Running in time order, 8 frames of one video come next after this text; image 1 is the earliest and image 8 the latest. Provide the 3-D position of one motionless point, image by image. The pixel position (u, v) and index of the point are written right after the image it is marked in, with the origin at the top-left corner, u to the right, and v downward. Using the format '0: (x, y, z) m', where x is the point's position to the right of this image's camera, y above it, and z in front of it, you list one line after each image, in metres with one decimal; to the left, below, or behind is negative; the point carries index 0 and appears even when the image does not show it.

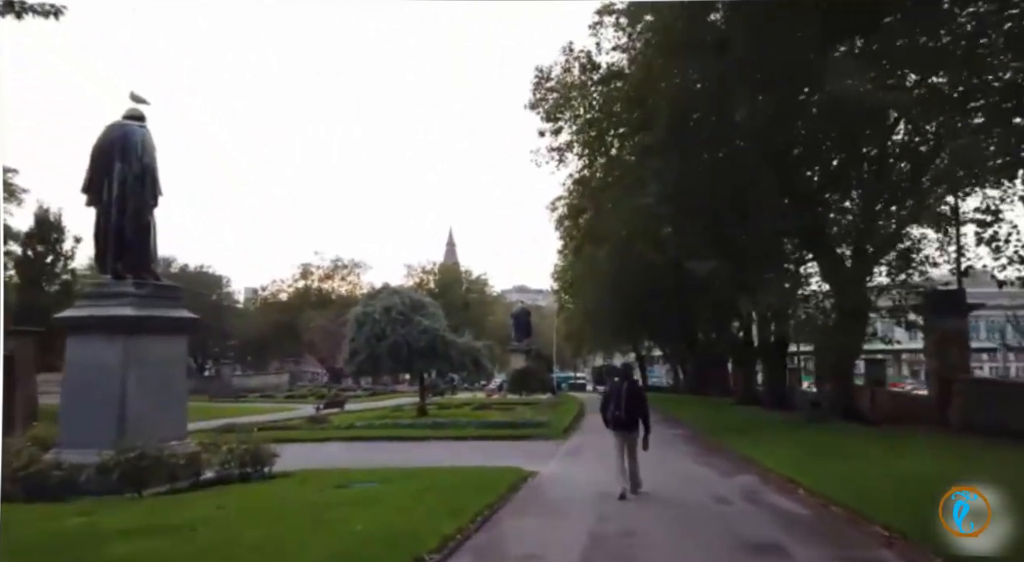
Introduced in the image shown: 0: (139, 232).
0: (-5.8, +0.8, +12.4) m
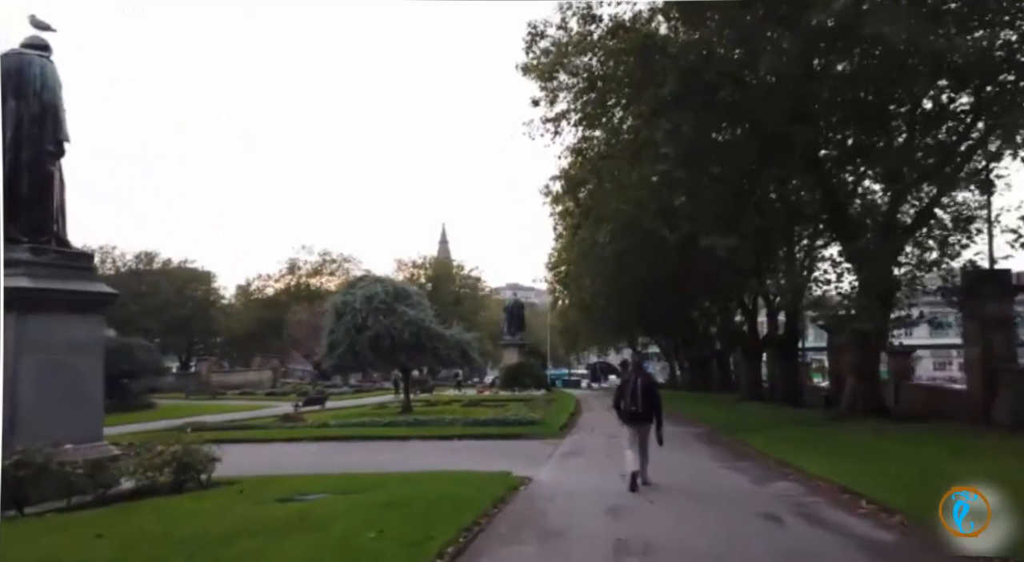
0: (-5.9, +1.2, +10.1) m
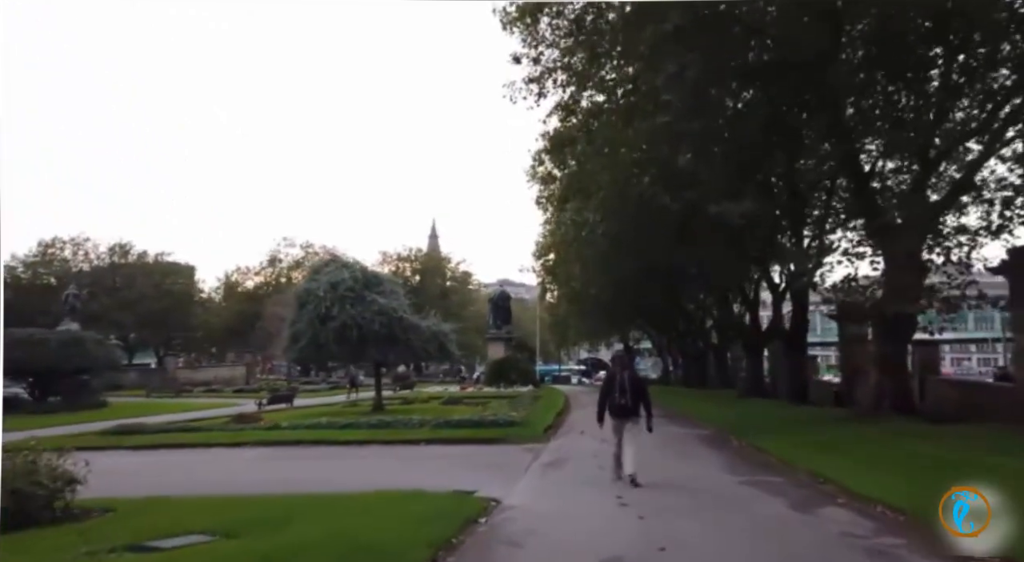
0: (-6.3, +1.6, +7.3) m
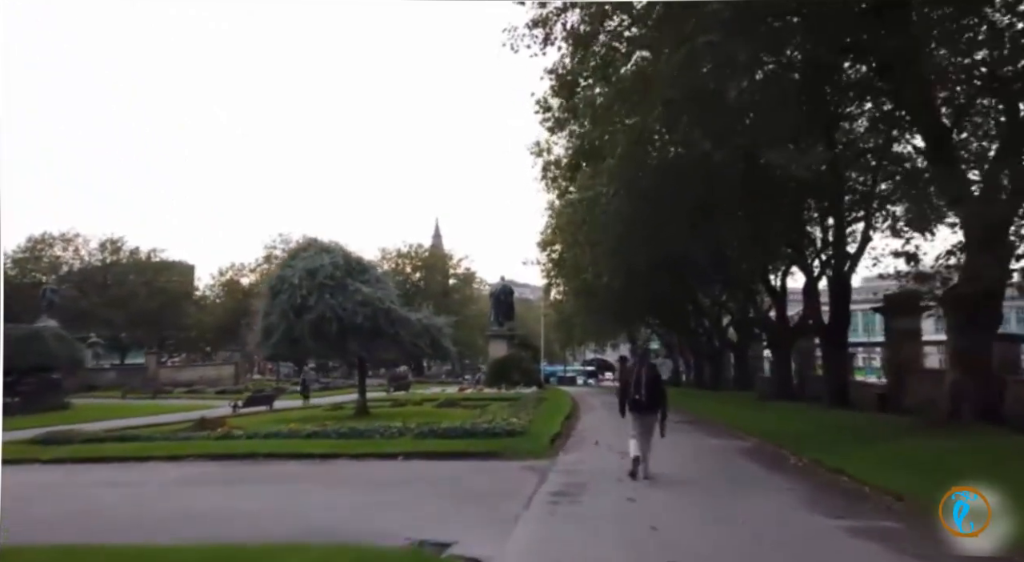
0: (-6.4, +2.0, +4.3) m
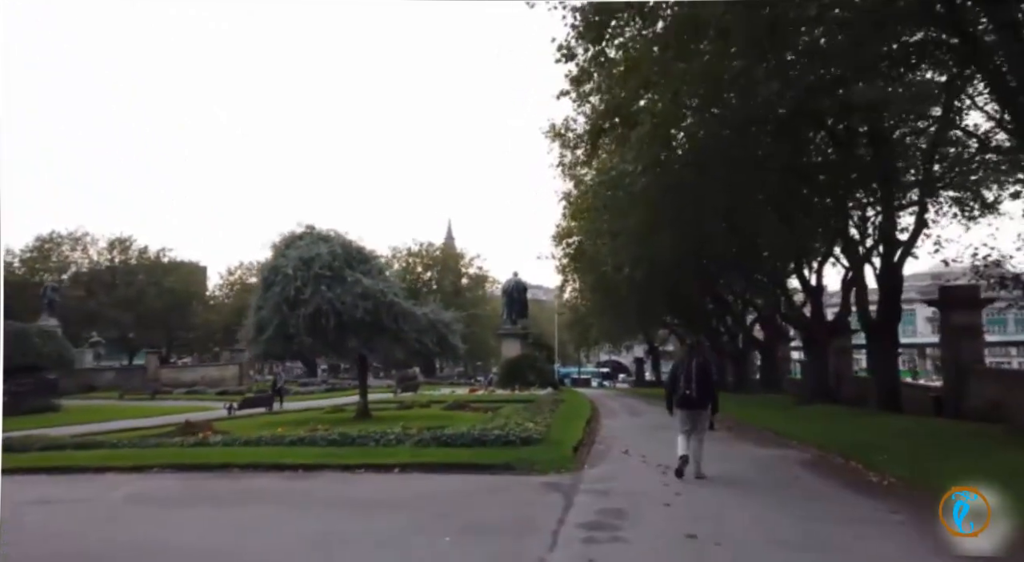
0: (-6.3, +2.3, +2.4) m
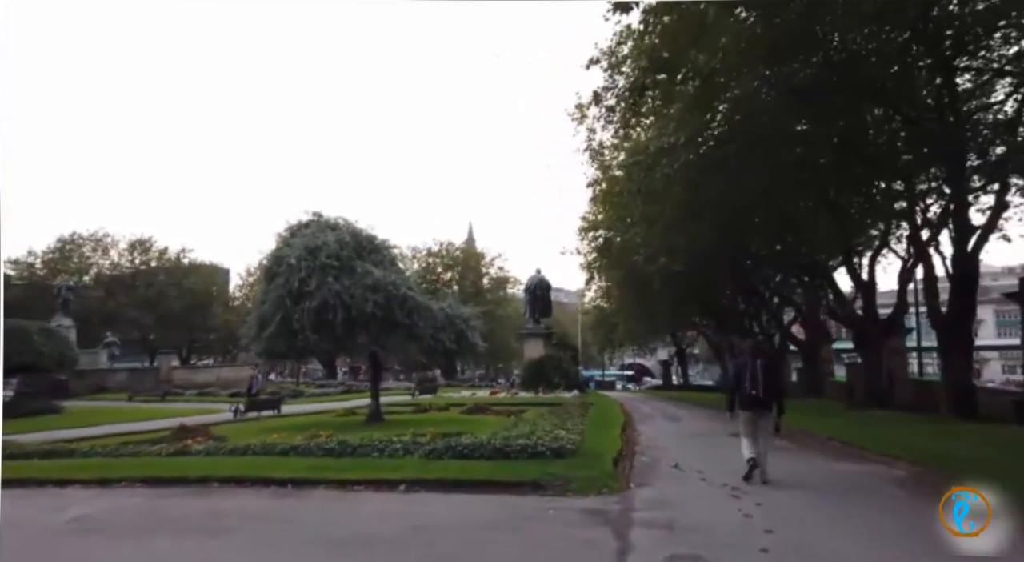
0: (-6.2, +2.6, +0.8) m
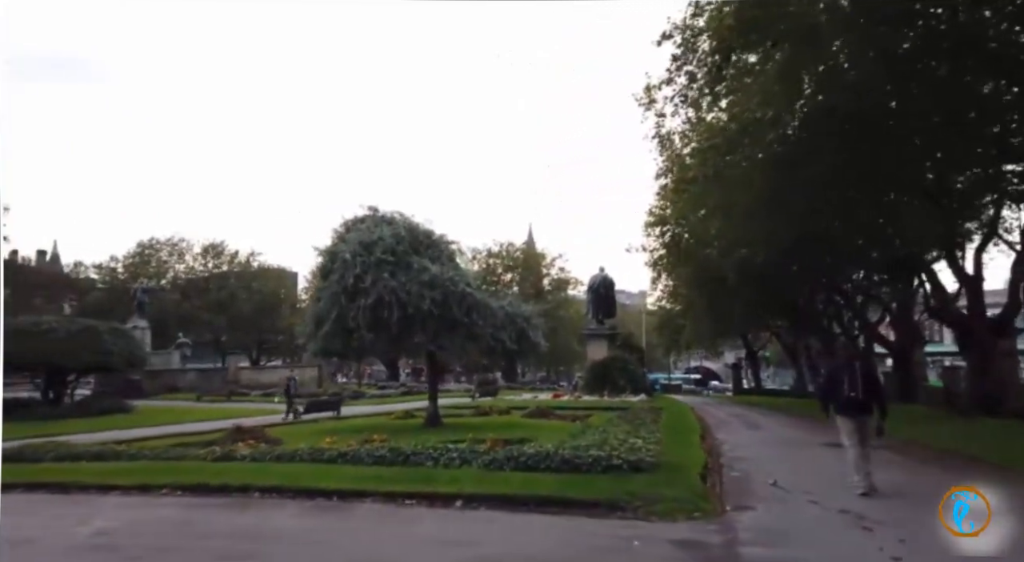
0: (-6.2, +2.7, +0.1) m
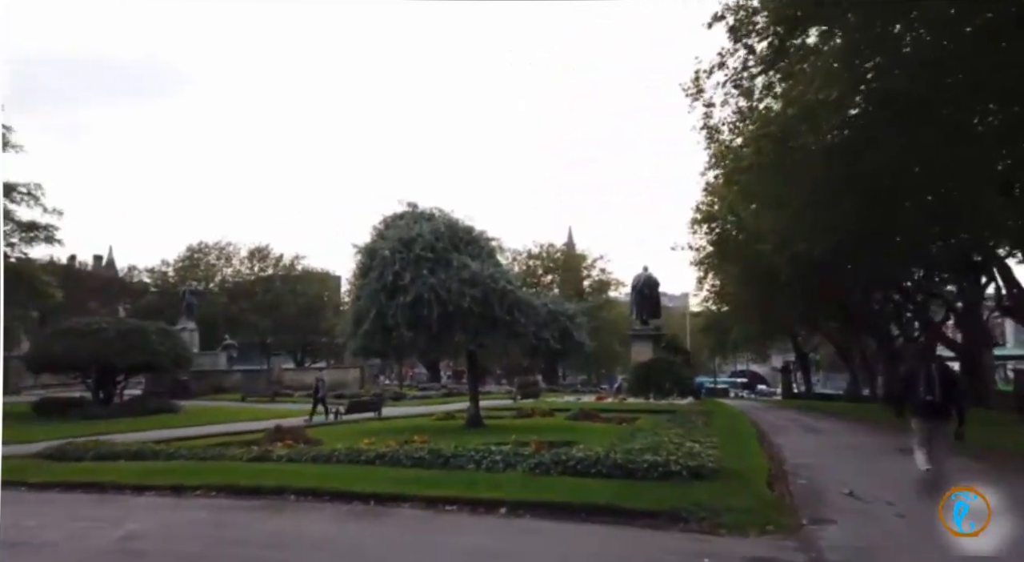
0: (-6.1, +2.8, -0.1) m
